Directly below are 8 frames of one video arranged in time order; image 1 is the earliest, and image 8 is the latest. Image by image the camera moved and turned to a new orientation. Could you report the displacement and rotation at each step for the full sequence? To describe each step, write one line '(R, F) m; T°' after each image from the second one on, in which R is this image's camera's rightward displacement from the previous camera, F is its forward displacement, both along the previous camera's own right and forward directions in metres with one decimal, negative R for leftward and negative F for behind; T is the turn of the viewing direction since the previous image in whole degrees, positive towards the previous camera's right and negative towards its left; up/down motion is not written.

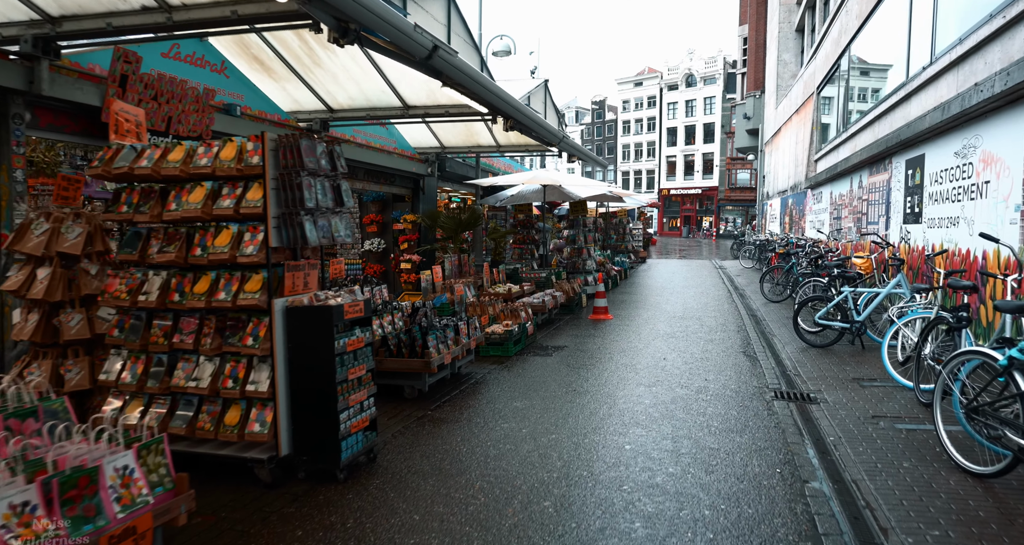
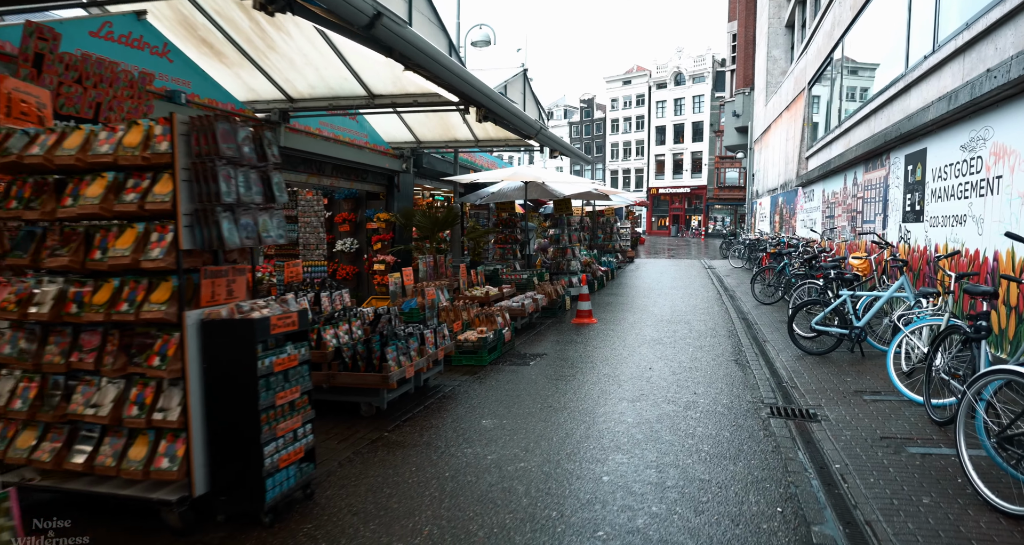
(+0.2, +0.6) m; +1°
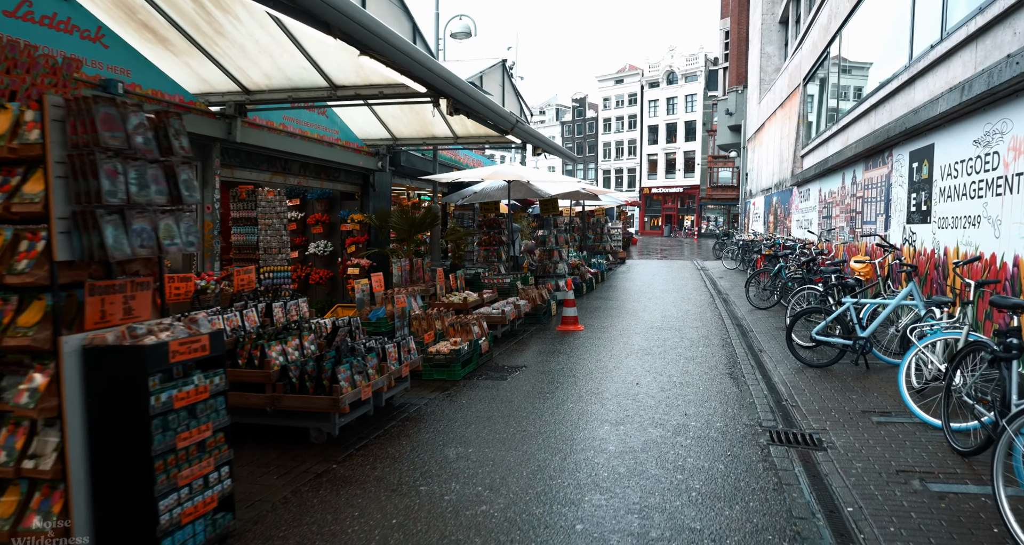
(+0.2, +0.6) m; +1°
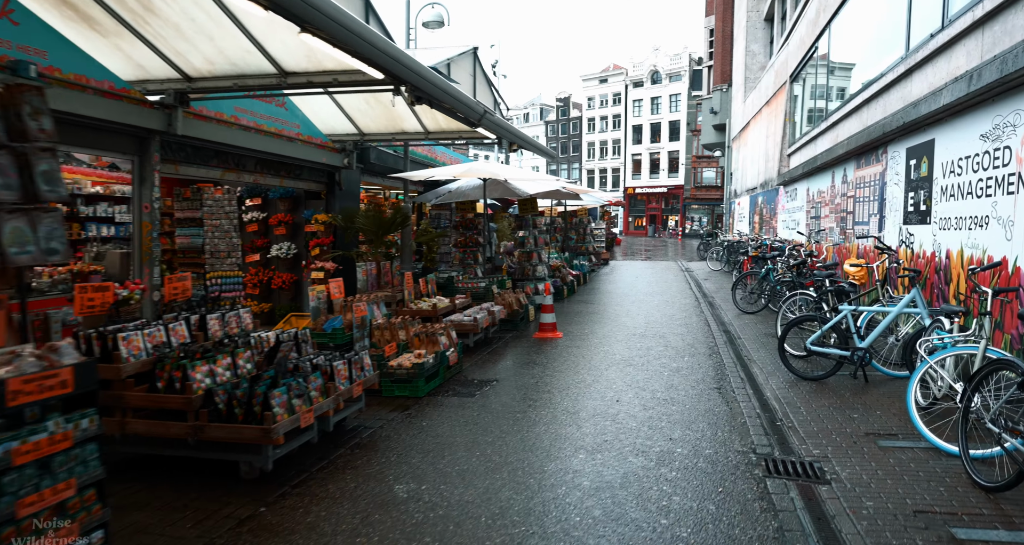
(+0.2, +0.6) m; +1°
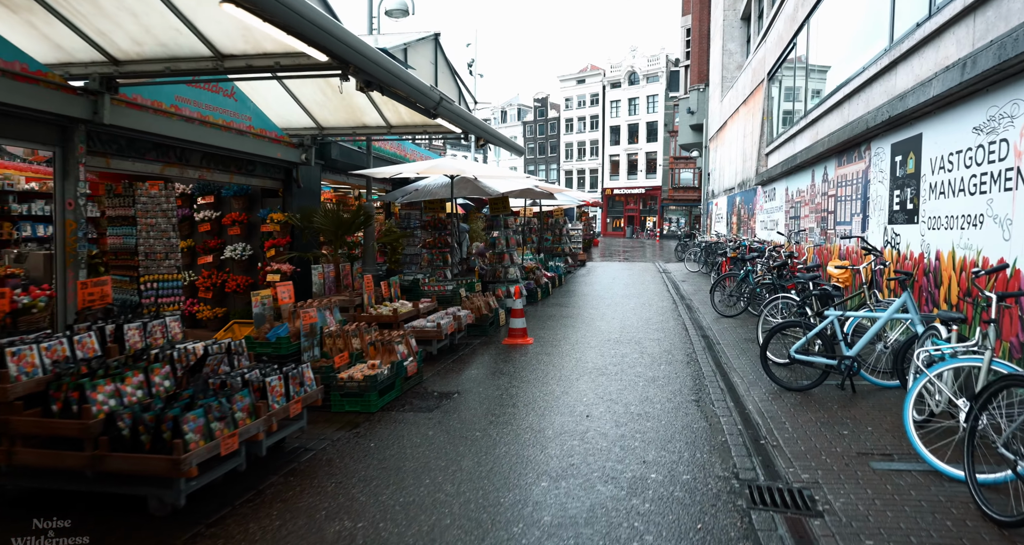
(+0.2, +0.5) m; +2°
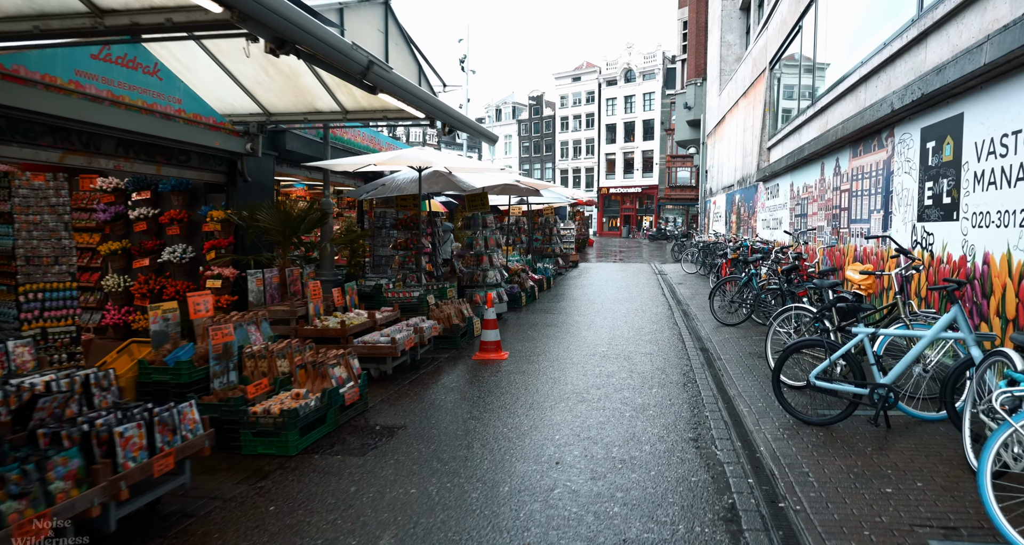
(+0.4, +1.1) m; 0°
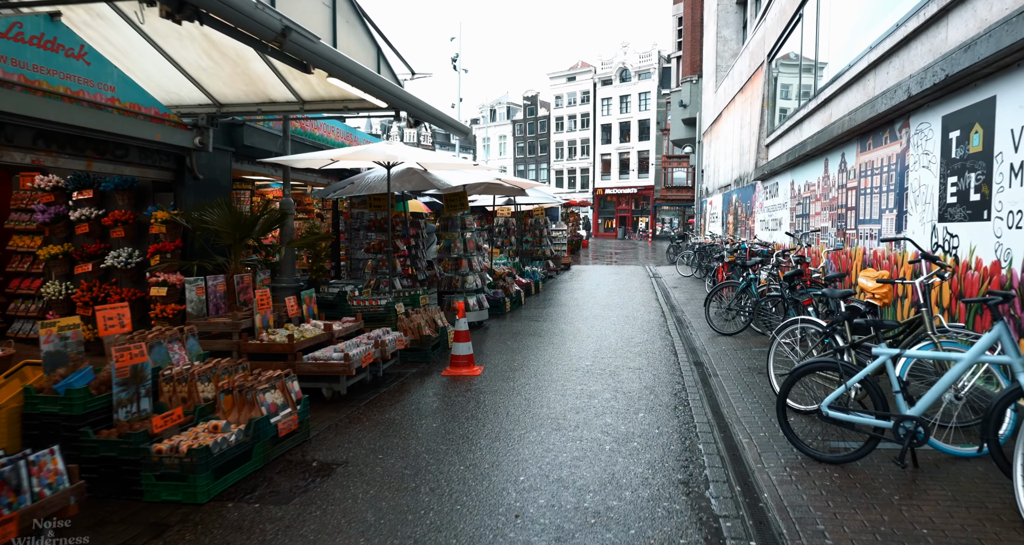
(+0.3, +0.7) m; 0°
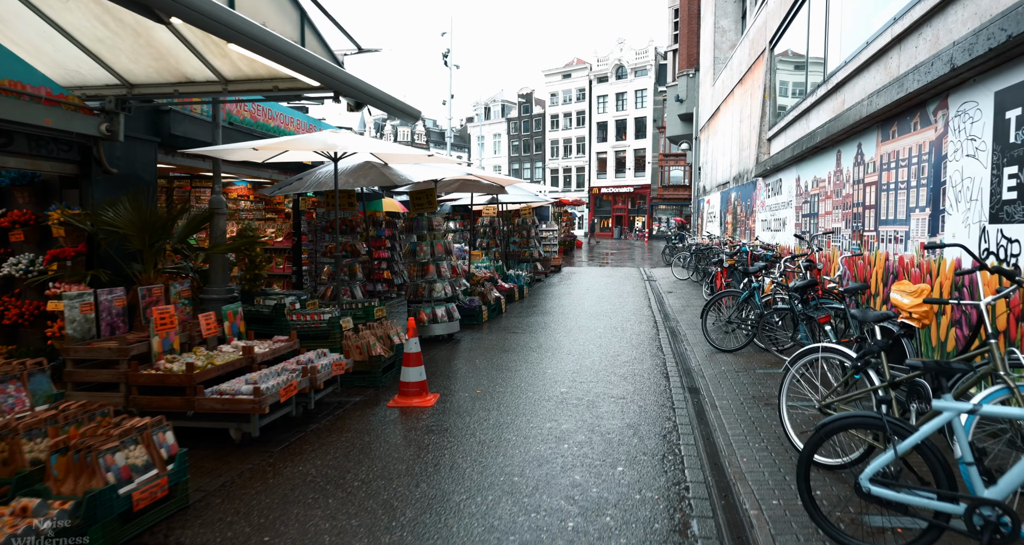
(+0.4, +1.1) m; 0°
